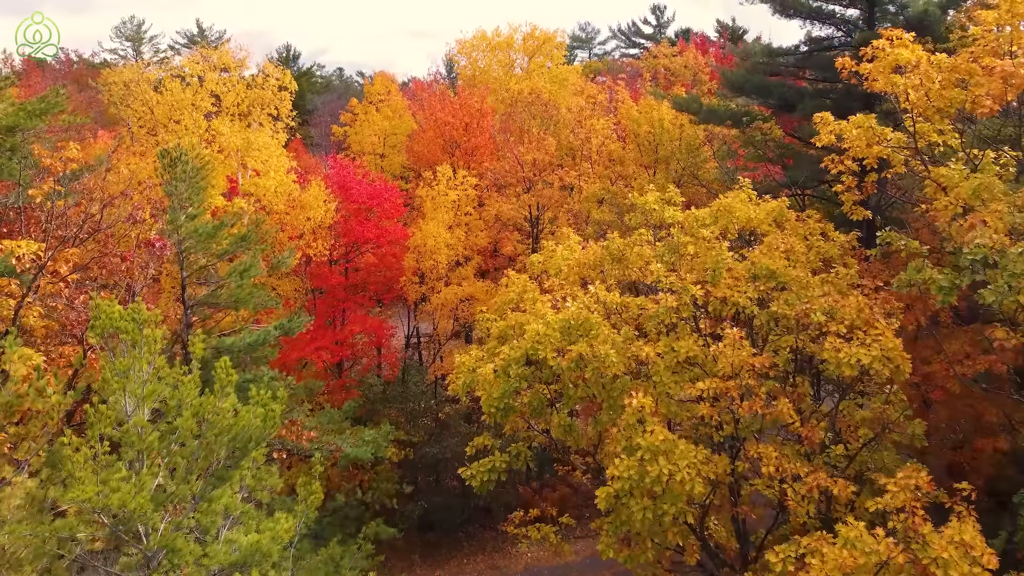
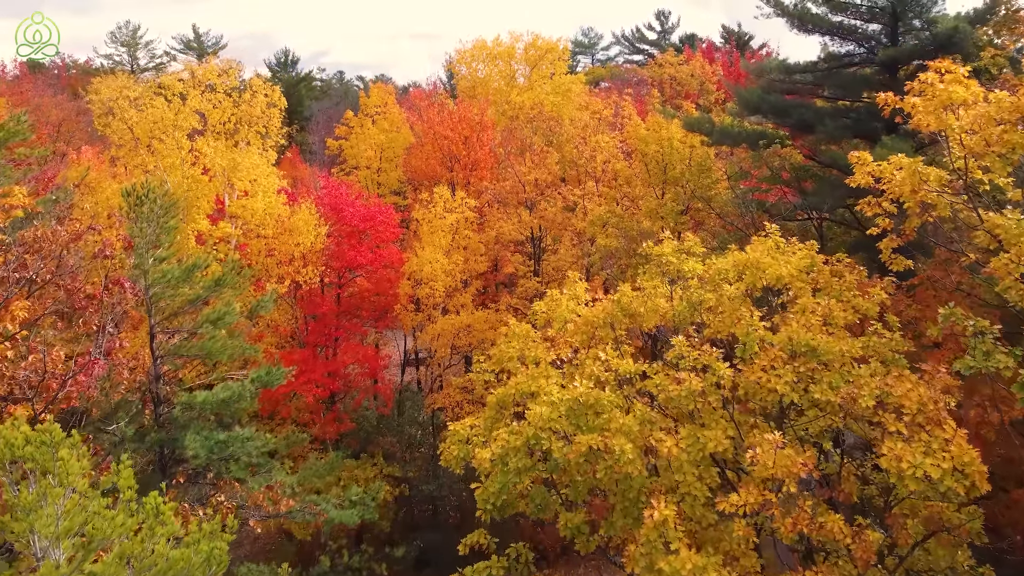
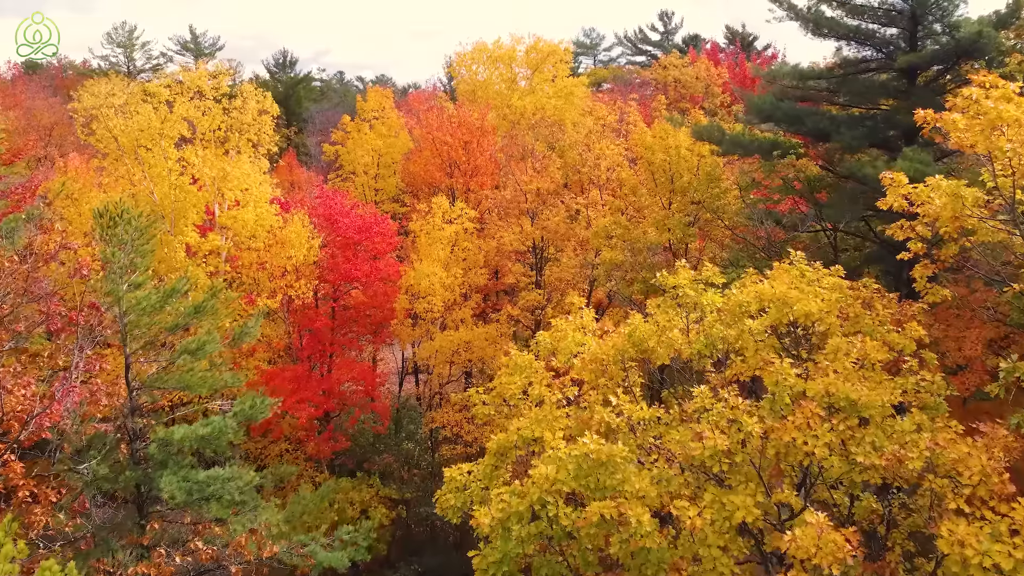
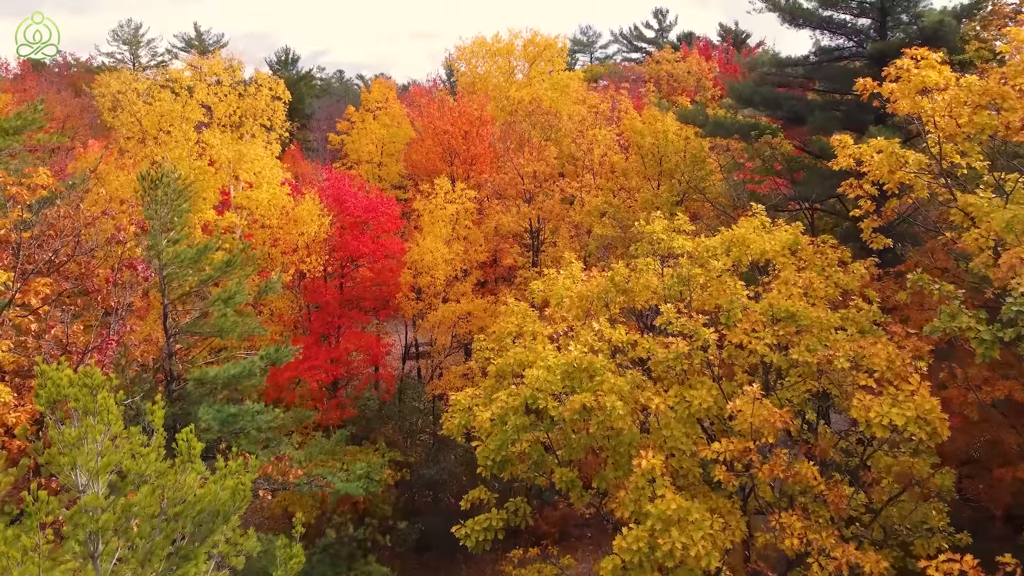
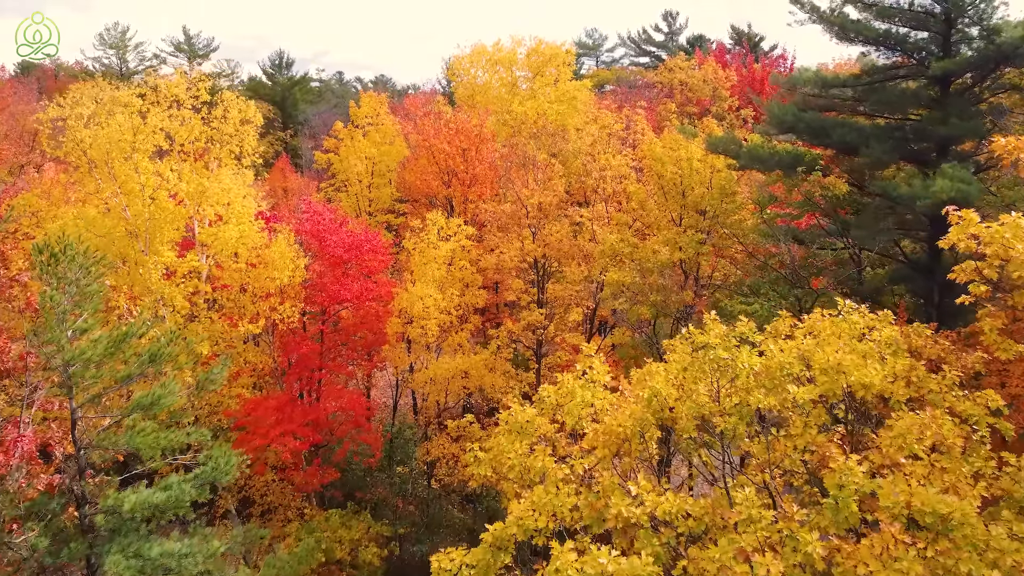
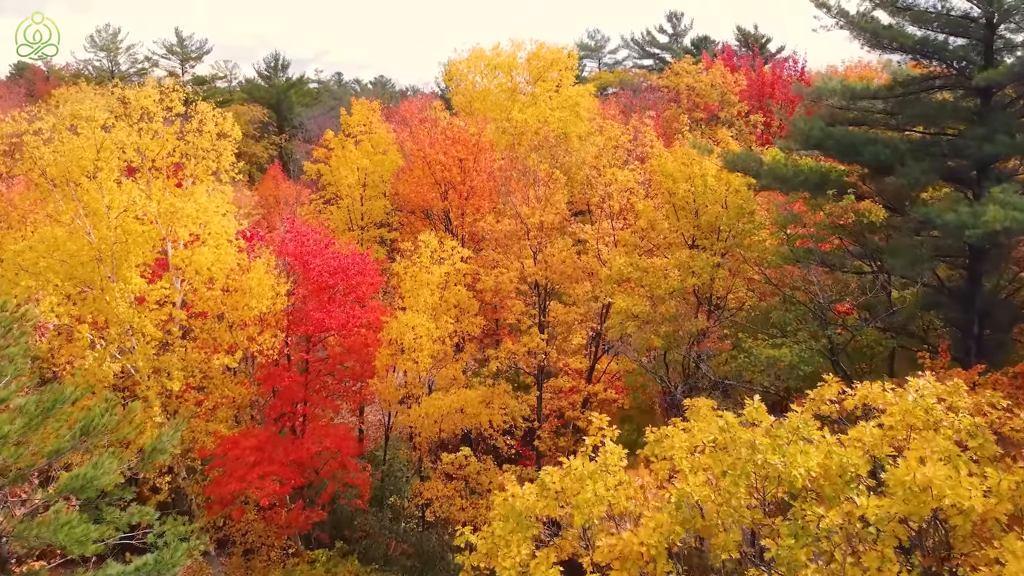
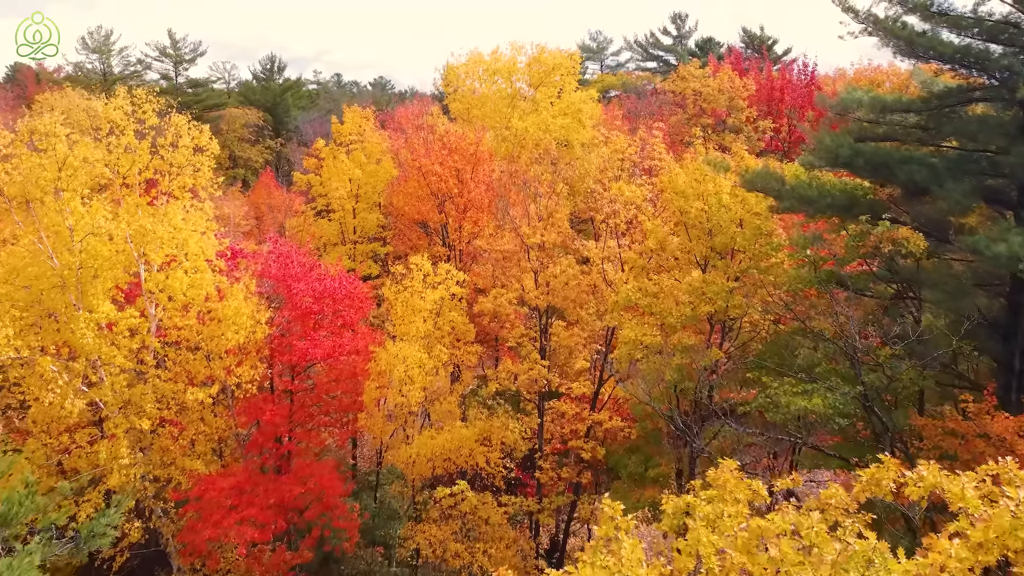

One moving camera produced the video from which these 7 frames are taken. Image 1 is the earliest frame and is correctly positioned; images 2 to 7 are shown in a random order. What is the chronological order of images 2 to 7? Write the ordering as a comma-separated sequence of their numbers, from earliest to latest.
4, 2, 3, 5, 6, 7
